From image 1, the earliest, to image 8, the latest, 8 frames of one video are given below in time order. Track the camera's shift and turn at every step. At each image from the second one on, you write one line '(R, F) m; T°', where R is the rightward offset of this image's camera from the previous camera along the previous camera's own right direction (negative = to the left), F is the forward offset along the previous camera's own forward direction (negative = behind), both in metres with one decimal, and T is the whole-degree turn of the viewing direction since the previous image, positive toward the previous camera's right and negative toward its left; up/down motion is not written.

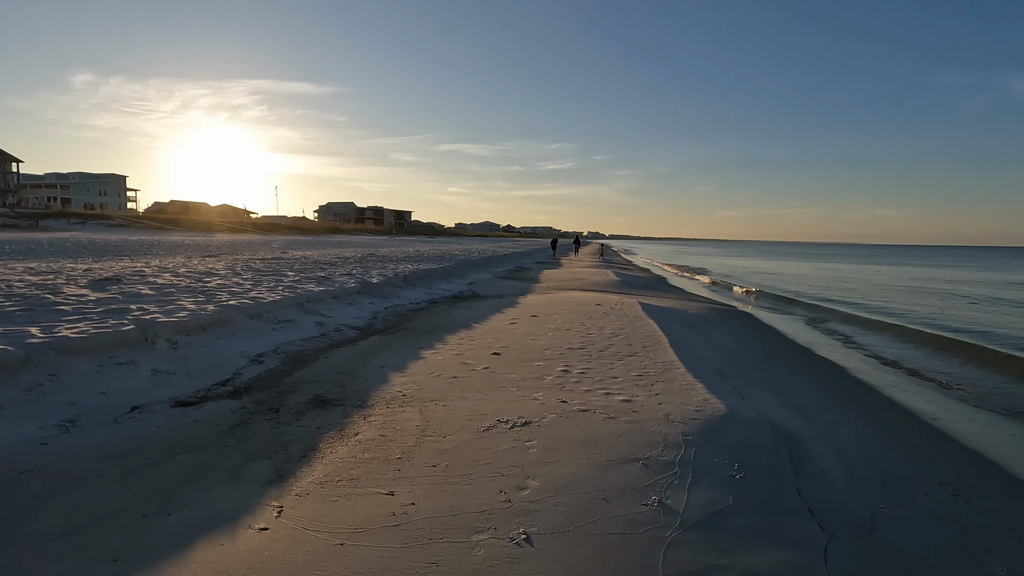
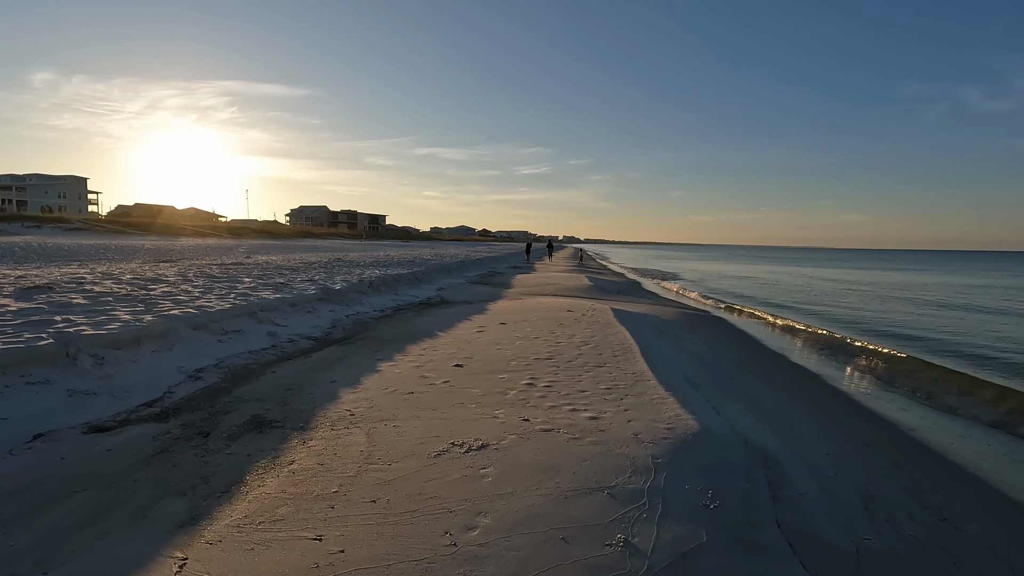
(+0.2, +0.4) m; +3°
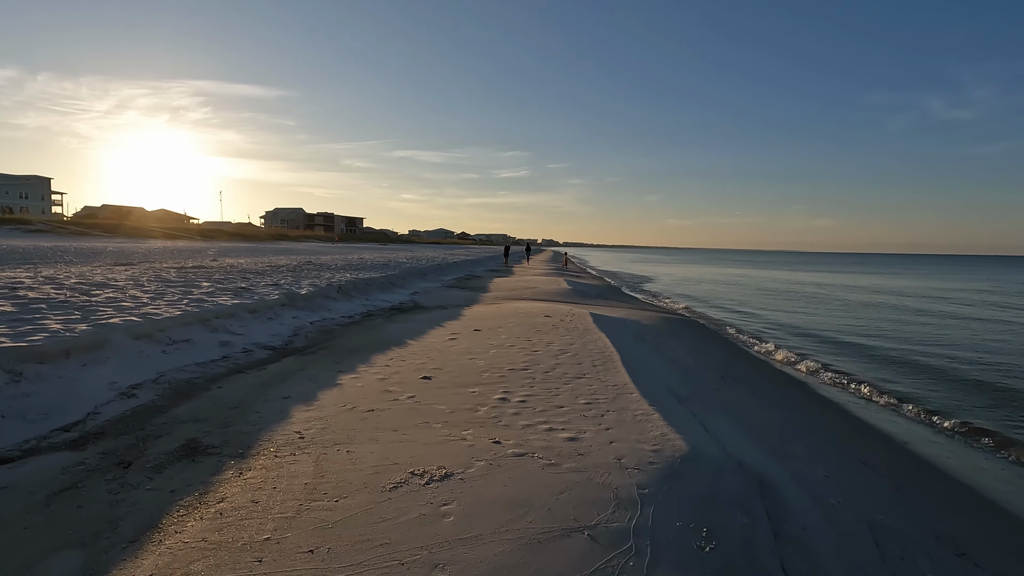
(+0.1, +0.5) m; +2°
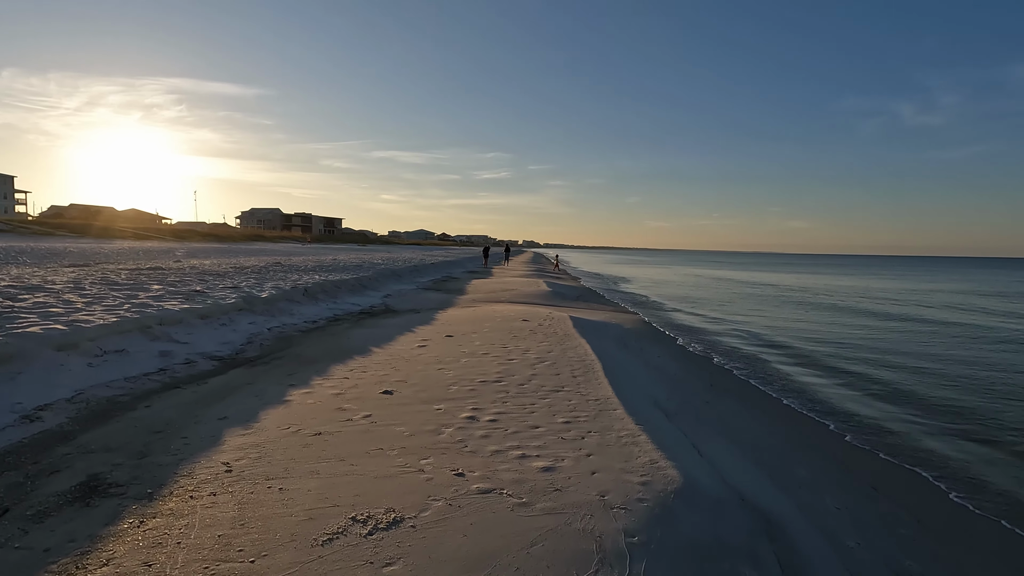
(+0.1, +0.7) m; +2°
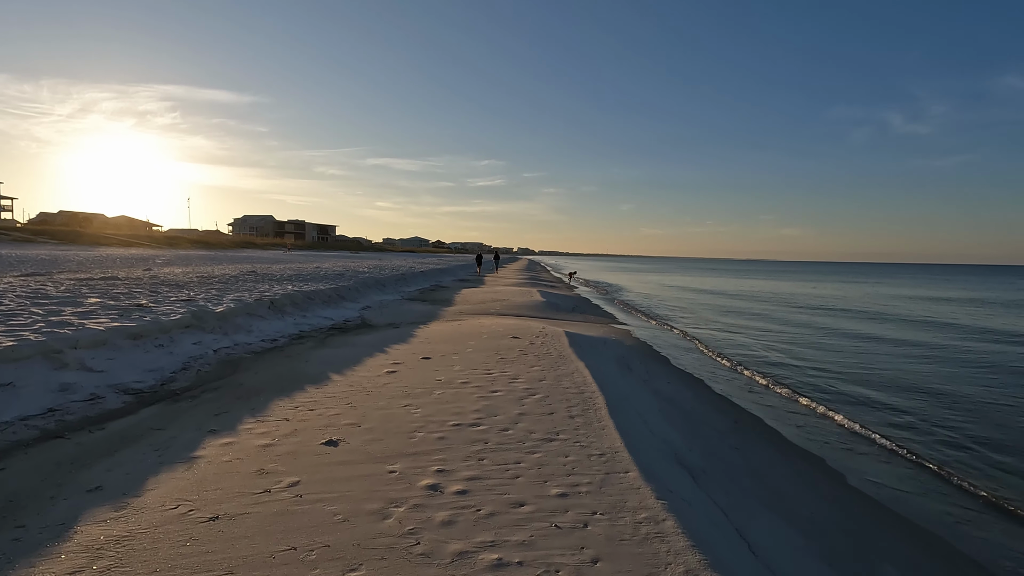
(+0.1, +1.3) m; +1°
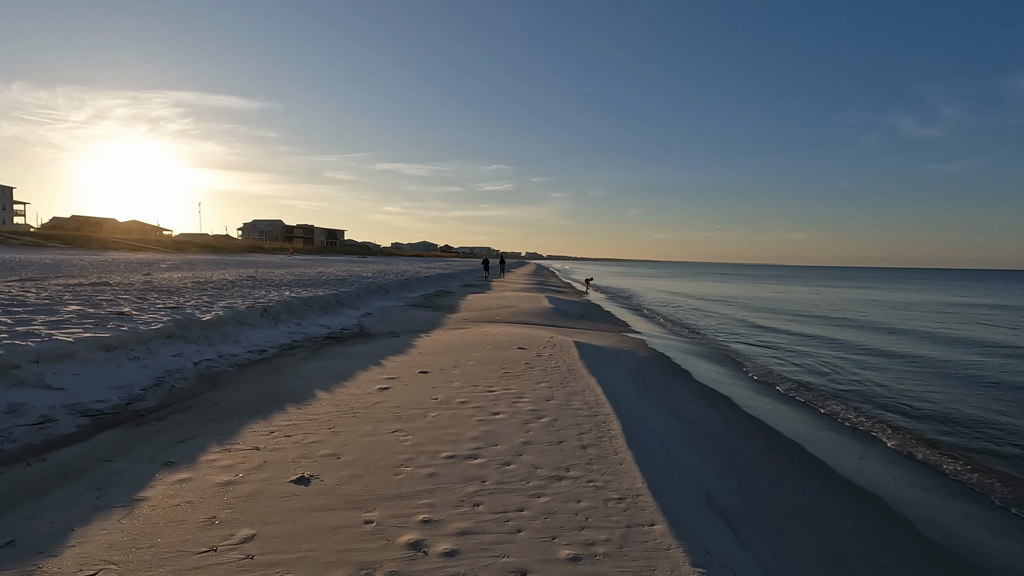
(0.0, +0.7) m; -1°
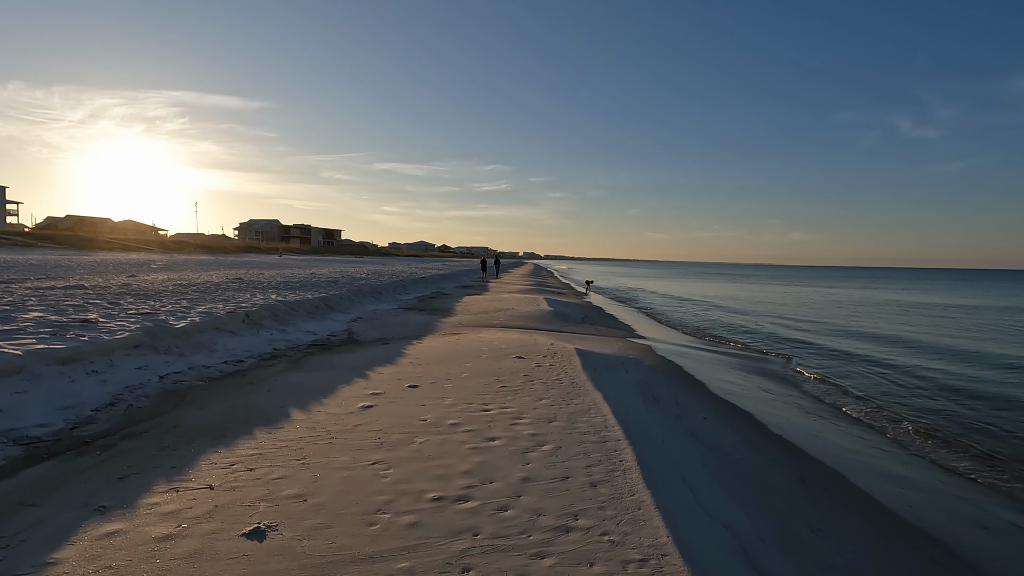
(0.0, +0.7) m; 0°
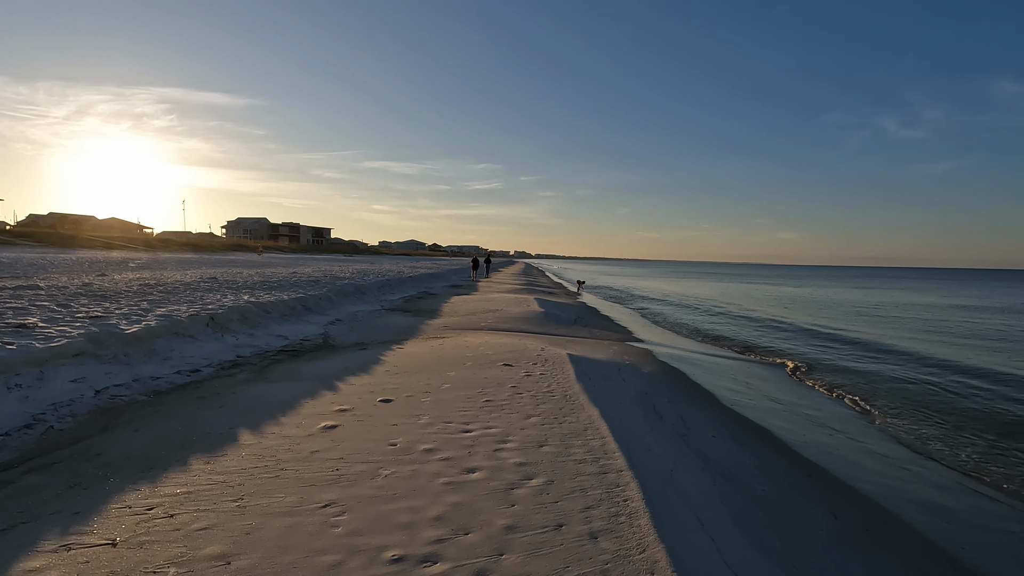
(+0.1, +0.8) m; +1°
